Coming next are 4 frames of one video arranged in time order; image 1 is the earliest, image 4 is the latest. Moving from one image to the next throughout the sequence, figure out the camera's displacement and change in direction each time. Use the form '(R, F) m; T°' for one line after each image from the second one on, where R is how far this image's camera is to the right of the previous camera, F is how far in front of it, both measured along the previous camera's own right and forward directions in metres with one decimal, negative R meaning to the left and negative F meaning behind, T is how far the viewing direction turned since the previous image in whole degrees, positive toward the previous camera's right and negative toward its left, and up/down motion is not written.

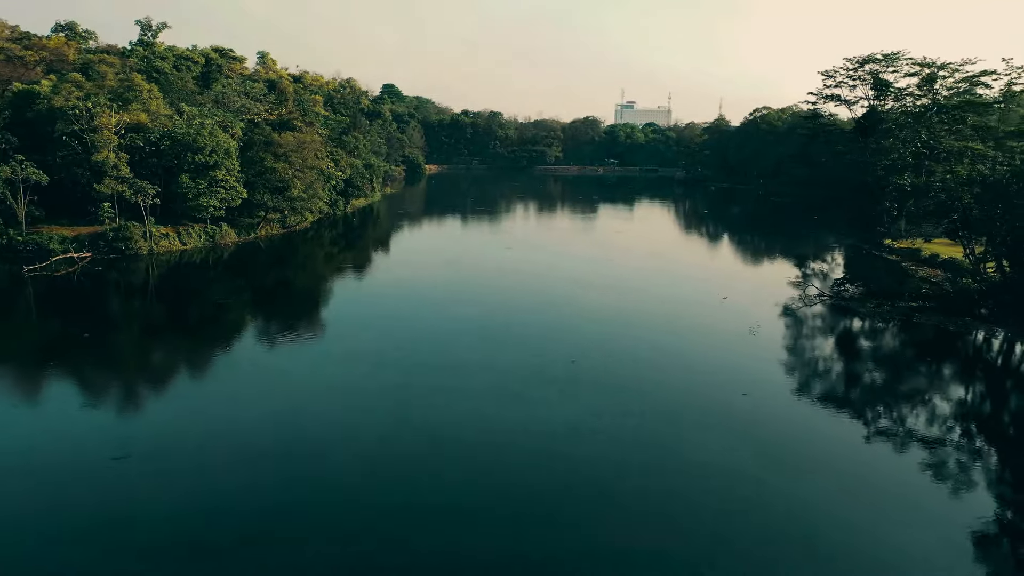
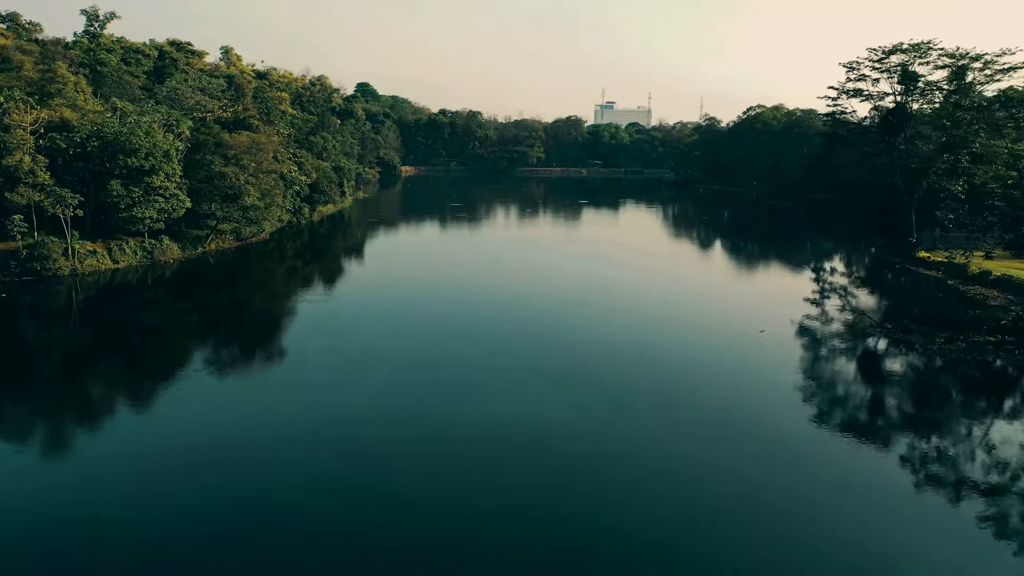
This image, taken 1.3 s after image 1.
(-0.3, +3.3) m; +2°
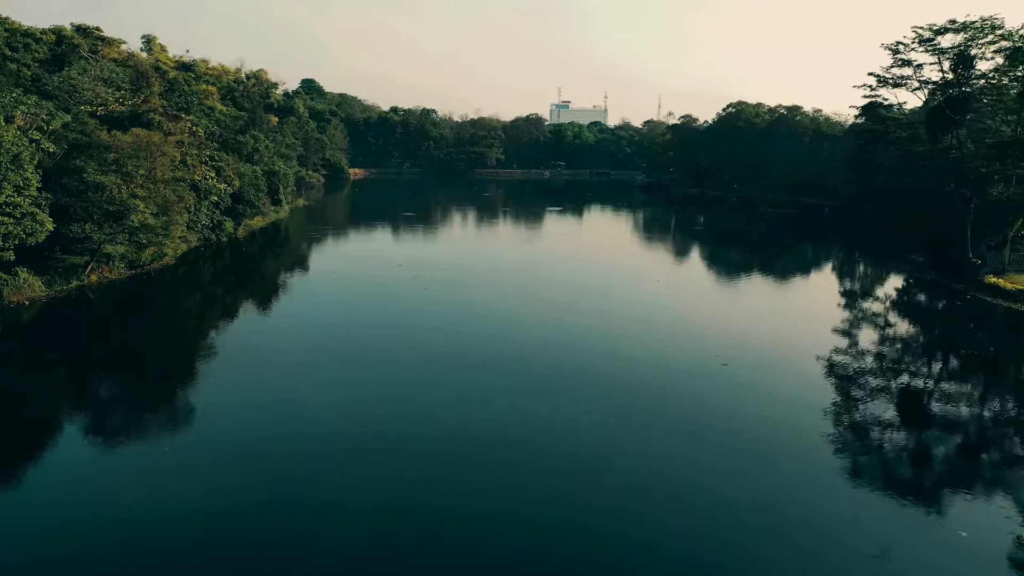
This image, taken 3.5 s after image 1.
(-0.6, +5.1) m; +4°
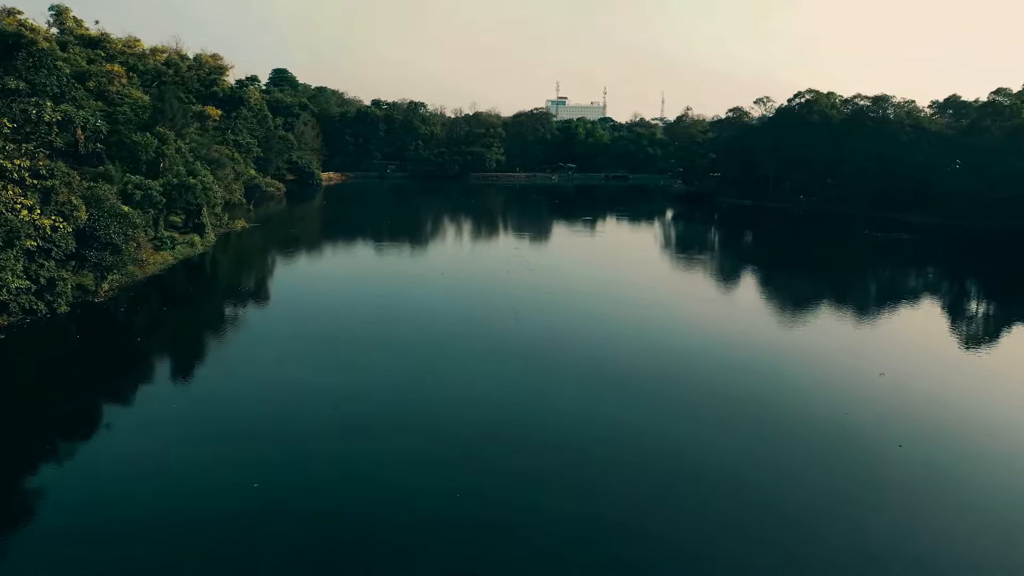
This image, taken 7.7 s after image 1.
(-1.1, +10.5) m; +1°
